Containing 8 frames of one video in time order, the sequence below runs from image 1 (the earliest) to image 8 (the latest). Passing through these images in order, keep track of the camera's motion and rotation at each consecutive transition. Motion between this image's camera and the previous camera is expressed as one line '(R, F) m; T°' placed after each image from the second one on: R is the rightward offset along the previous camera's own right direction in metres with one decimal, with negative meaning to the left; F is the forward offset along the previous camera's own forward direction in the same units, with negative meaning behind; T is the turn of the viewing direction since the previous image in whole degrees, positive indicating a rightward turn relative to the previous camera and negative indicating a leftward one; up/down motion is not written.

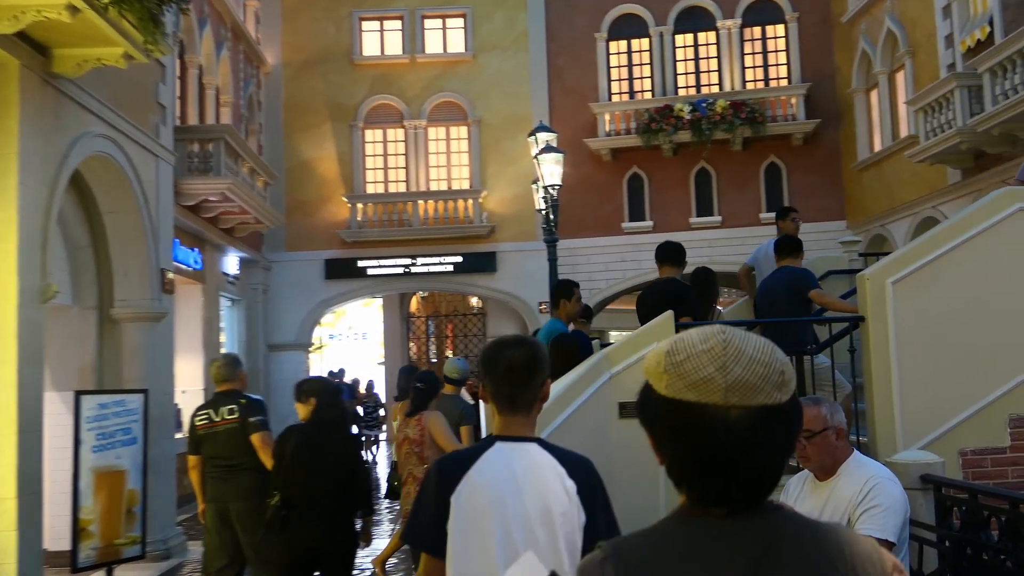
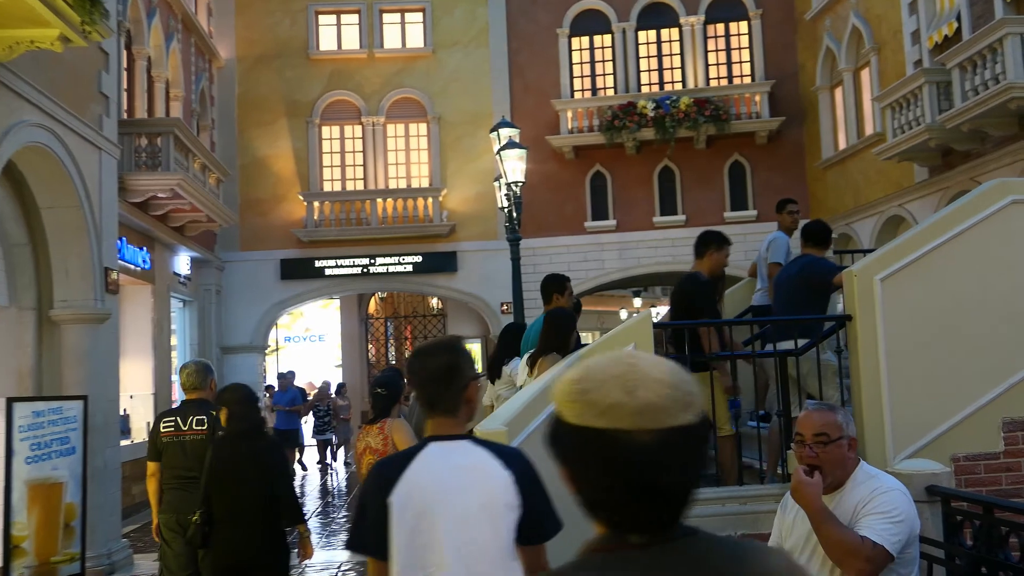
(0.0, +0.4) m; +2°
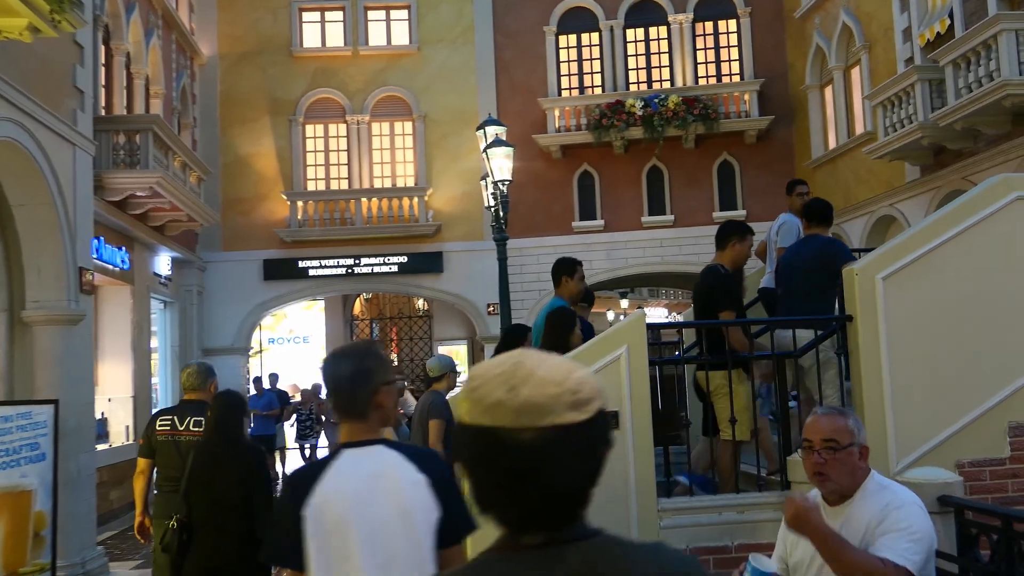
(0.0, +0.2) m; +1°
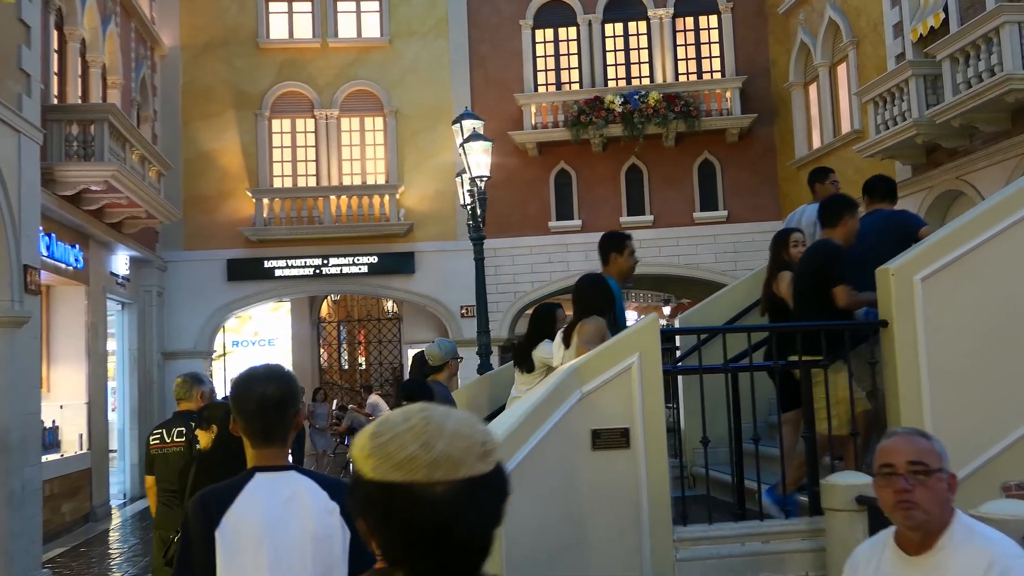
(-0.1, +0.6) m; +2°
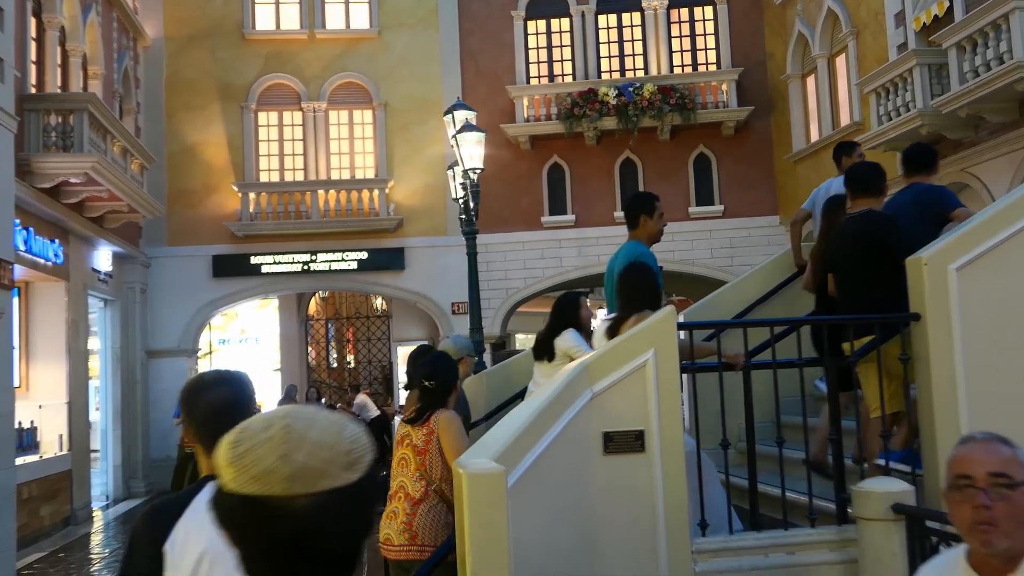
(-0.1, +0.3) m; +1°
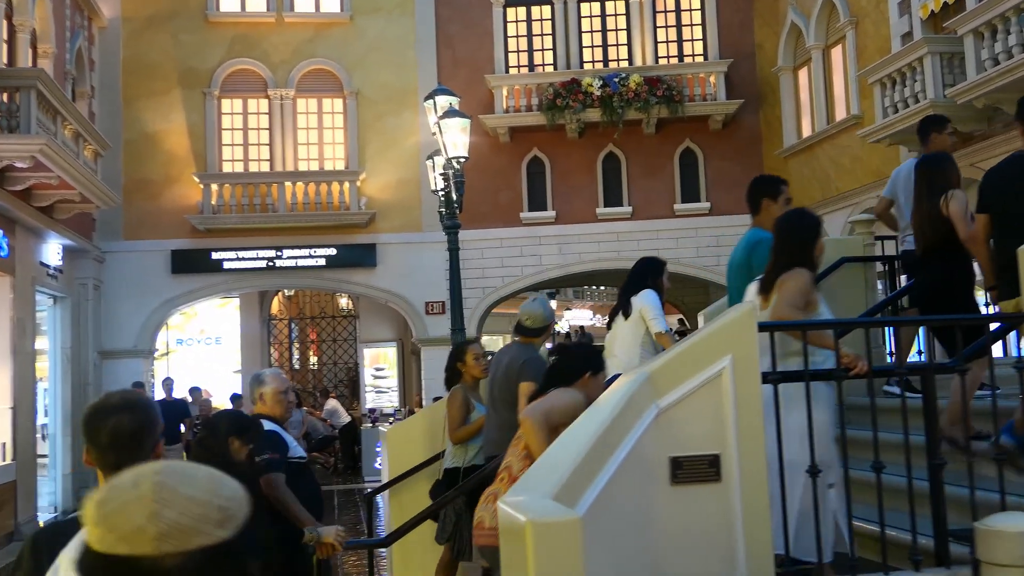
(-0.3, +0.8) m; +2°
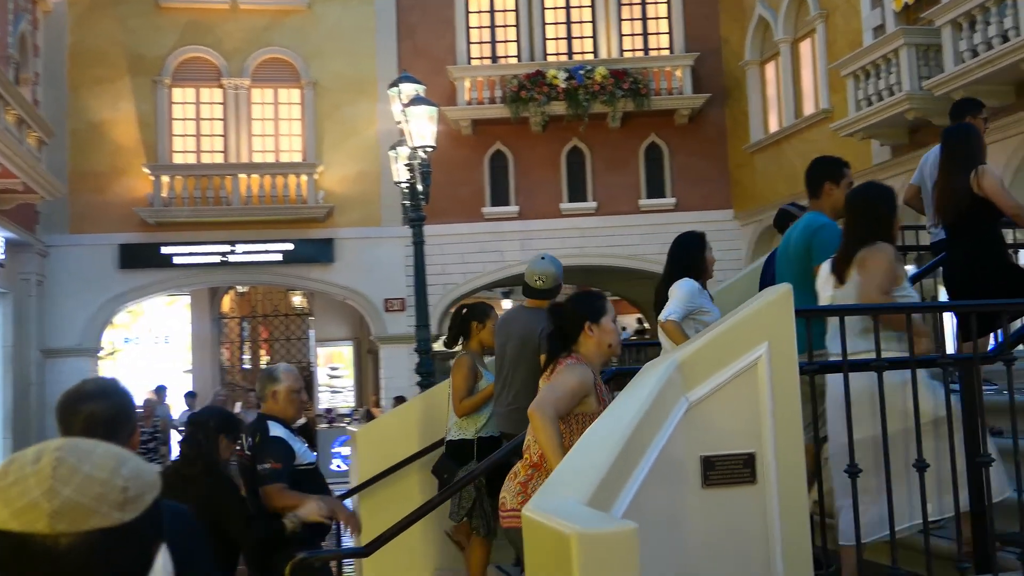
(-0.2, +0.4) m; +3°
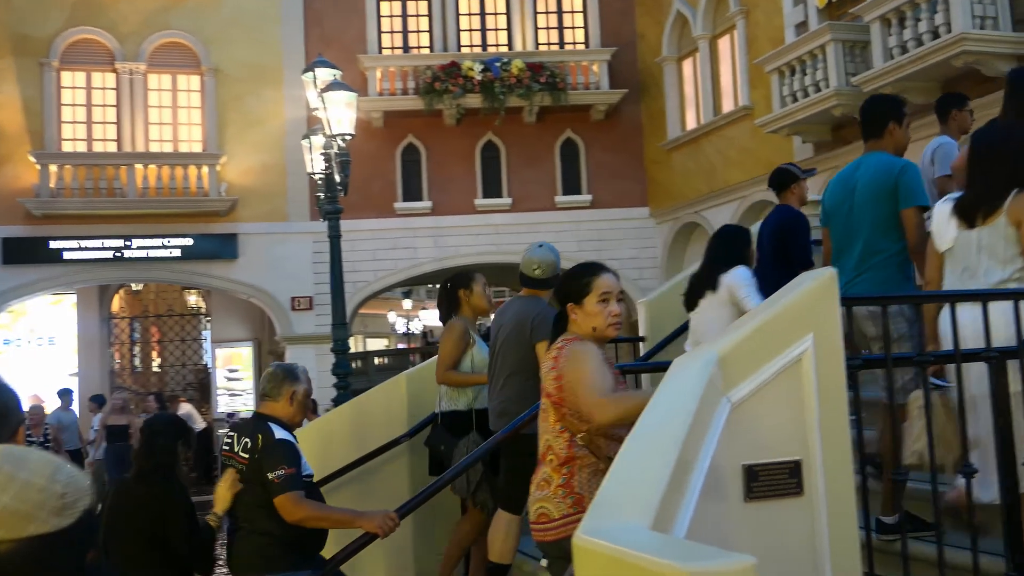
(-0.3, +0.4) m; +6°
